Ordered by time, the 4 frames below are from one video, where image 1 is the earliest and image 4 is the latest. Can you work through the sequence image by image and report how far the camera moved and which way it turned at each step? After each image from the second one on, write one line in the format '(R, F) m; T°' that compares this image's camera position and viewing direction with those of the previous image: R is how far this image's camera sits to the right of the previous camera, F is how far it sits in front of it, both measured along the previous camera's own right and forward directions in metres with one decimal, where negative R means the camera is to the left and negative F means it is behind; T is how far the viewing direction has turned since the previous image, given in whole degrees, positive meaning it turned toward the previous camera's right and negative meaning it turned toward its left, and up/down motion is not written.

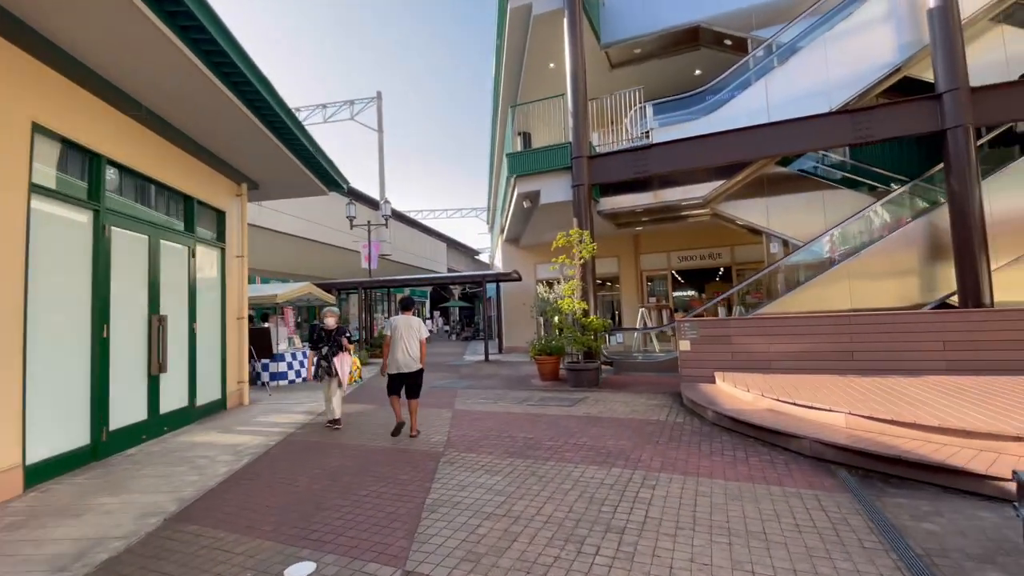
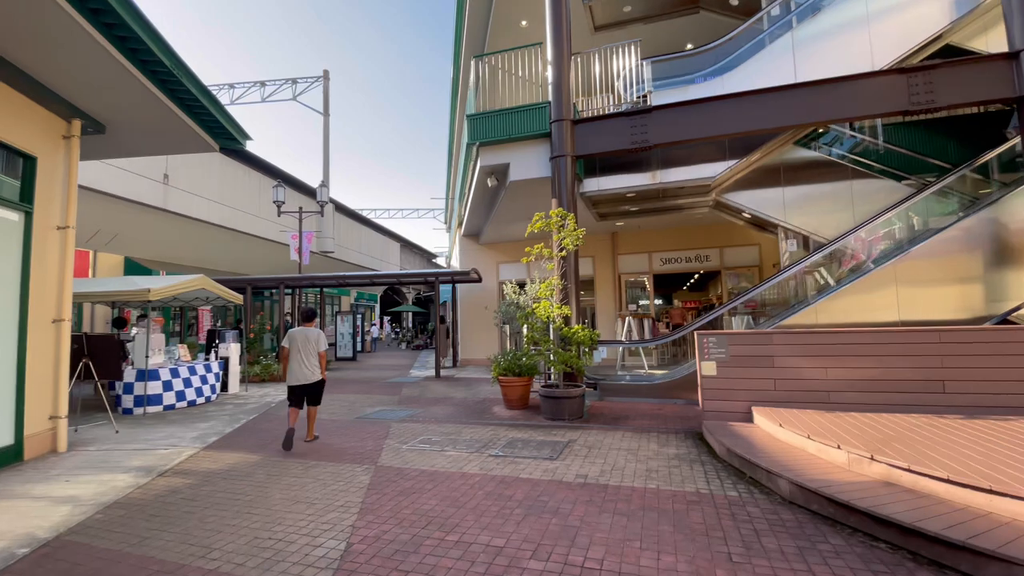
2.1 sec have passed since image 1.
(0.0, +2.6) m; +5°
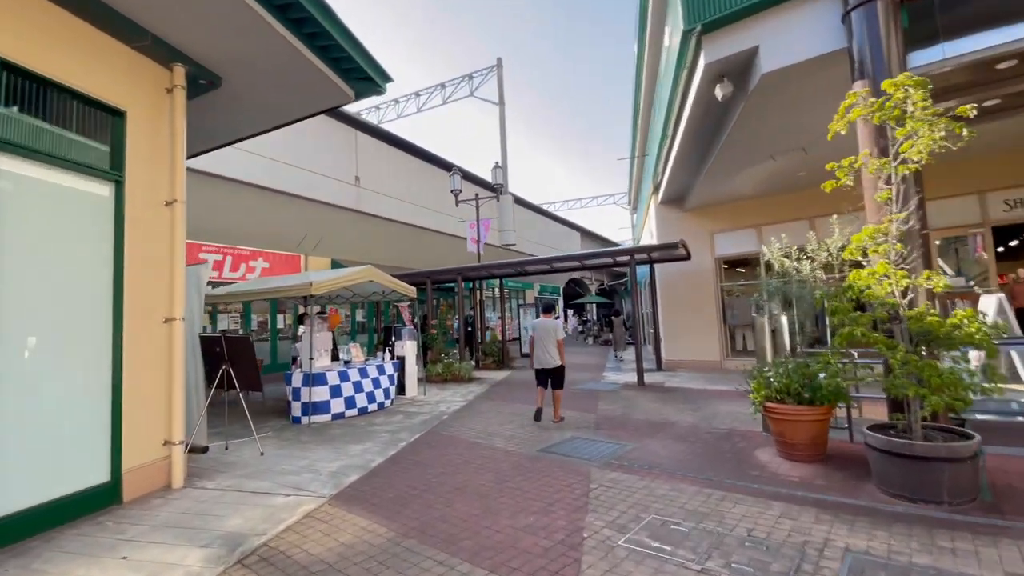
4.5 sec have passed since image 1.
(-0.8, +2.8) m; -22°
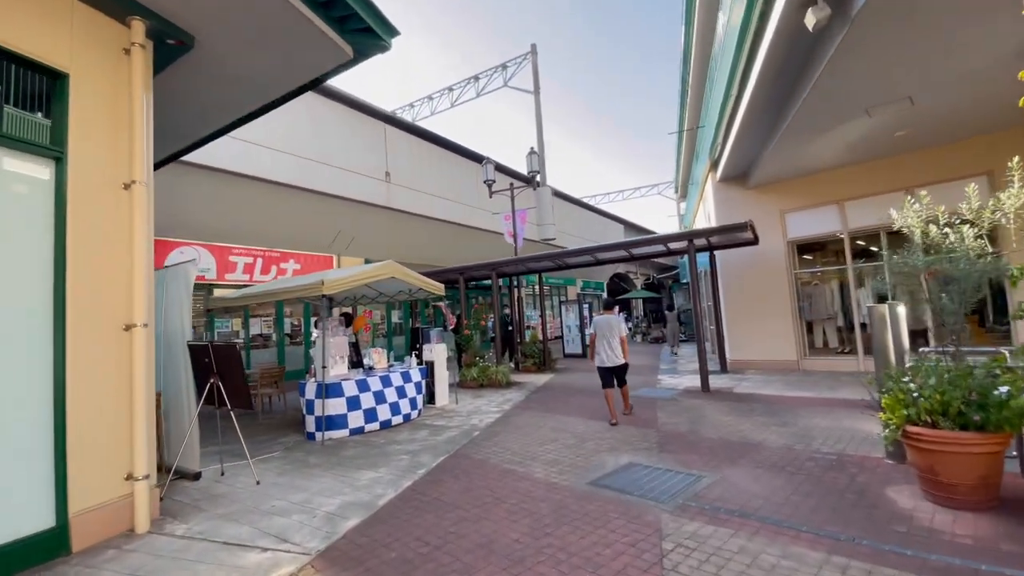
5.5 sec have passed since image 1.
(0.0, +1.1) m; -5°
